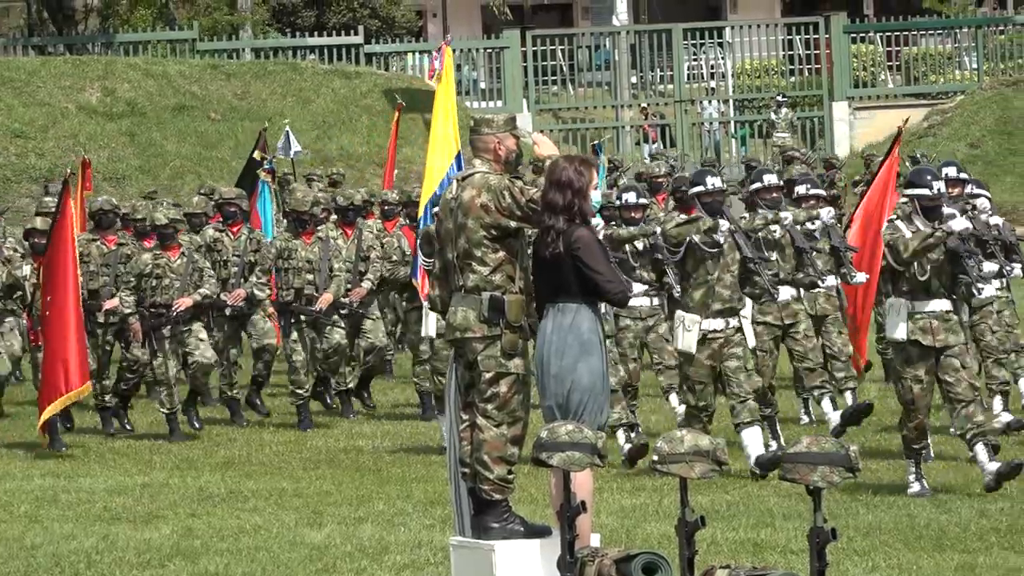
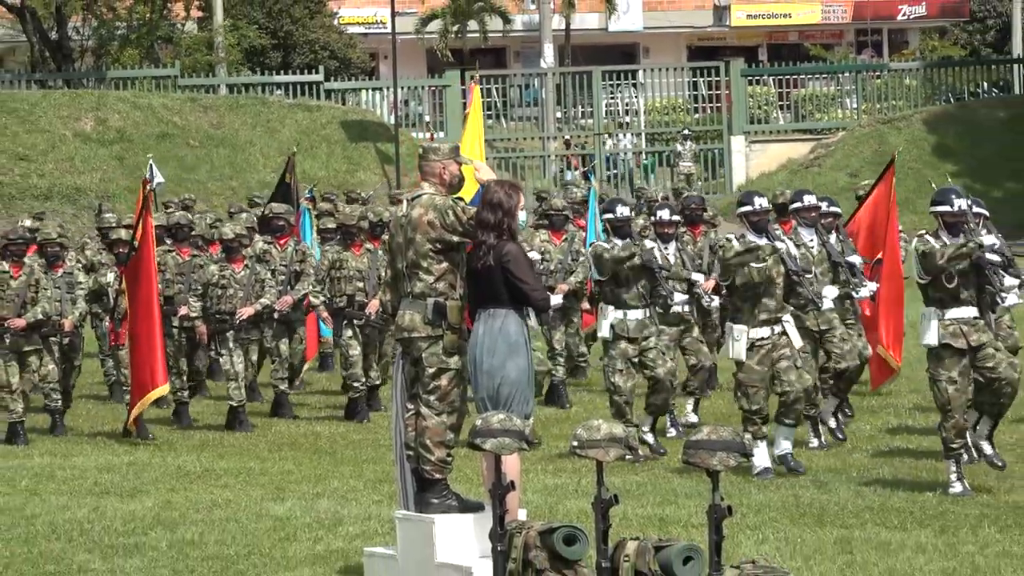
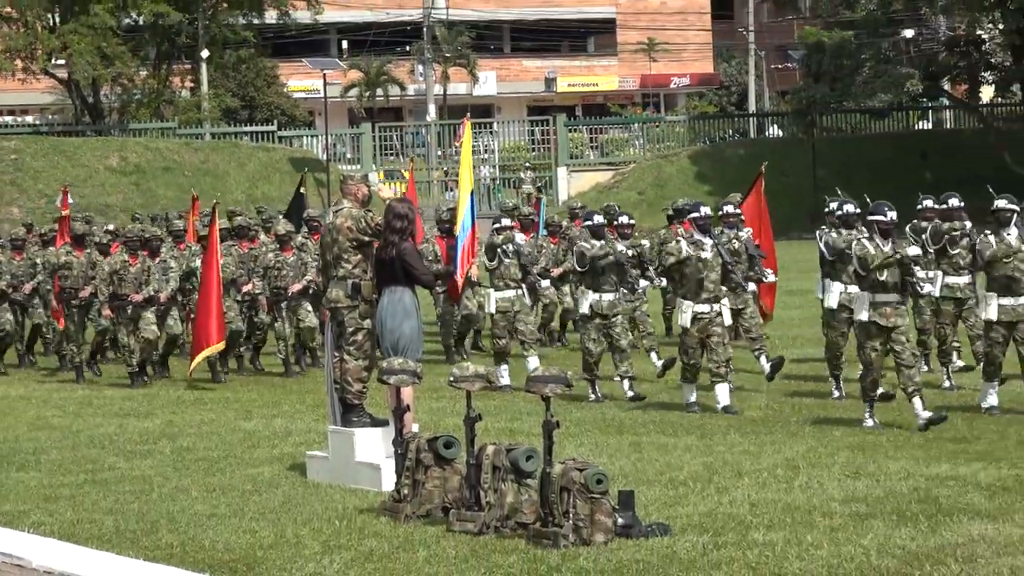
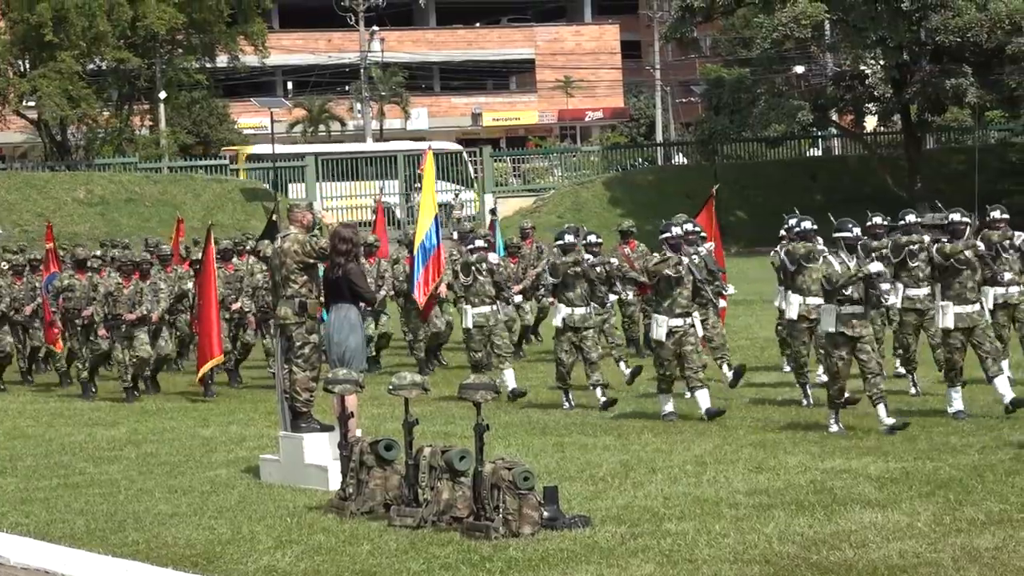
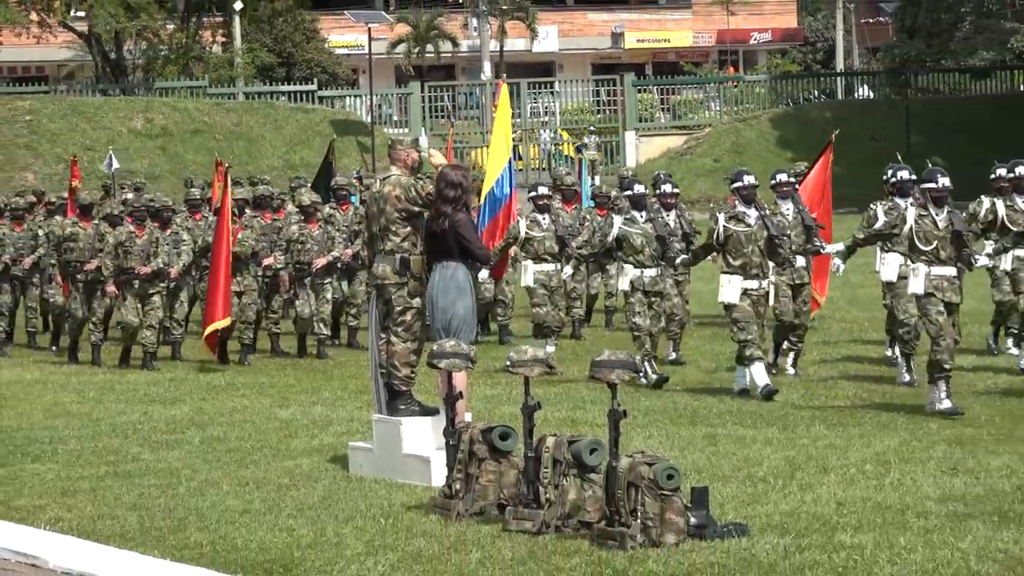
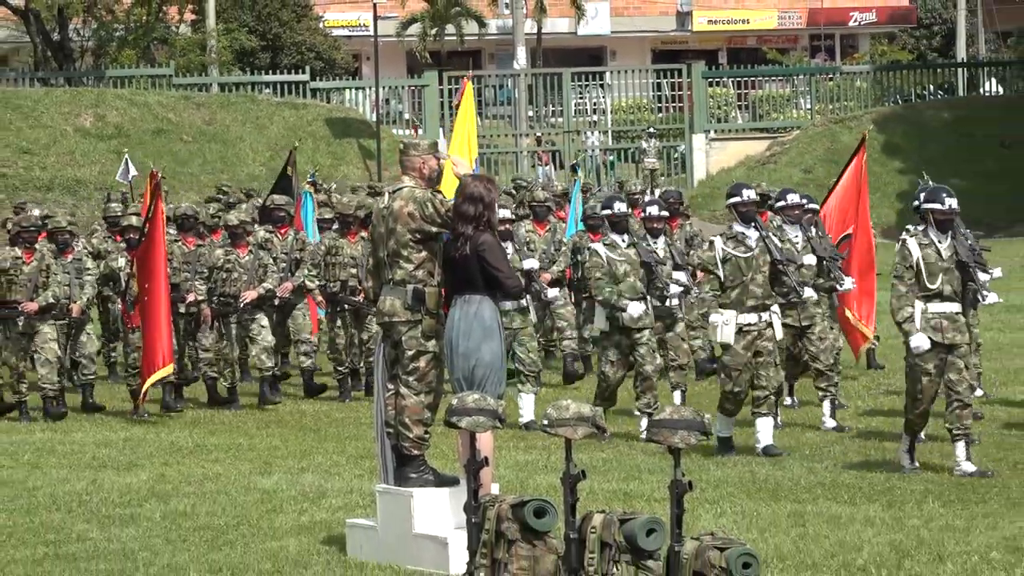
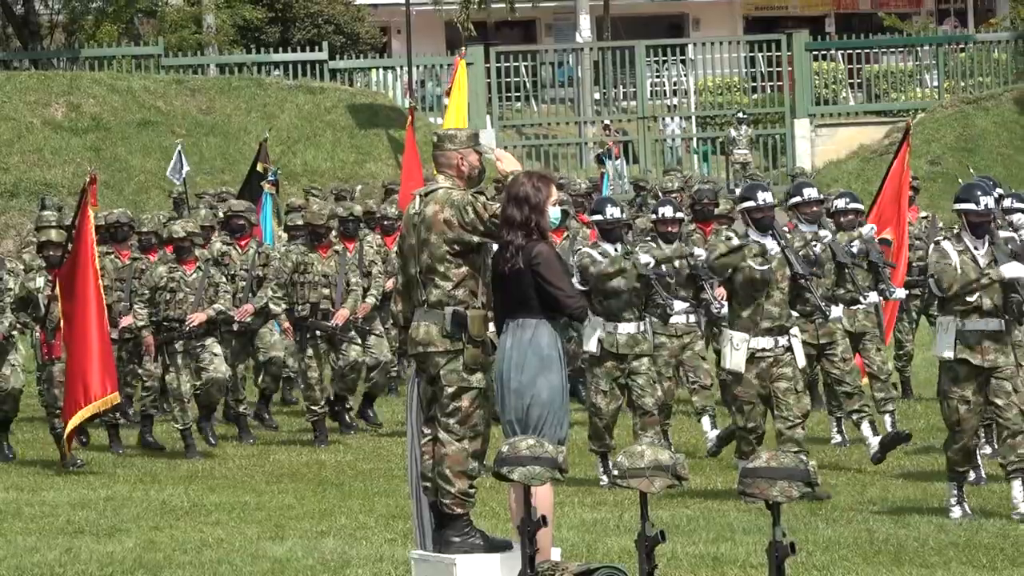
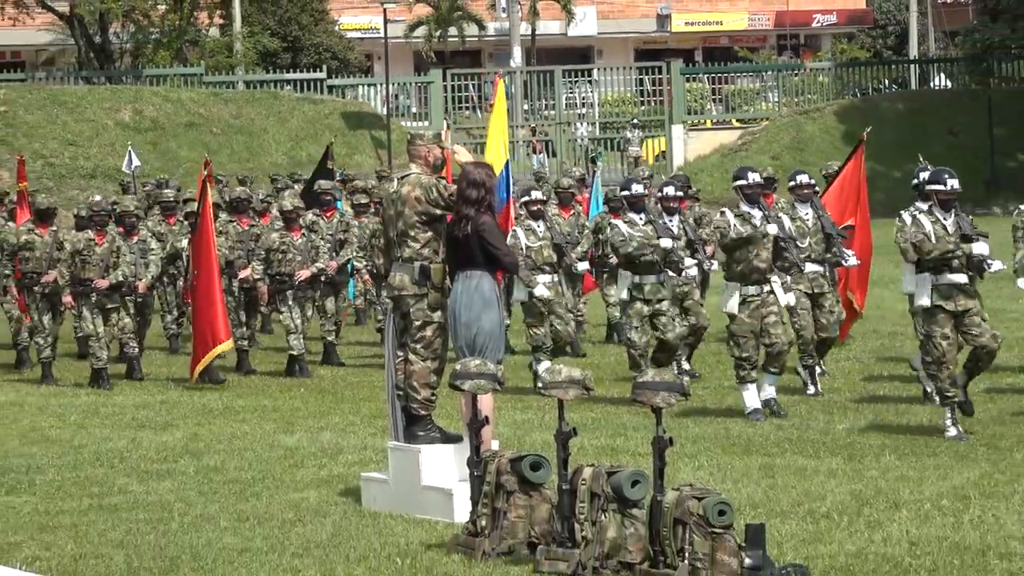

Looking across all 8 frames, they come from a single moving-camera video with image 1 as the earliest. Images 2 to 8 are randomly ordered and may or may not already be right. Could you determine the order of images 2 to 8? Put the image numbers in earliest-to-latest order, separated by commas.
7, 2, 6, 8, 5, 3, 4
